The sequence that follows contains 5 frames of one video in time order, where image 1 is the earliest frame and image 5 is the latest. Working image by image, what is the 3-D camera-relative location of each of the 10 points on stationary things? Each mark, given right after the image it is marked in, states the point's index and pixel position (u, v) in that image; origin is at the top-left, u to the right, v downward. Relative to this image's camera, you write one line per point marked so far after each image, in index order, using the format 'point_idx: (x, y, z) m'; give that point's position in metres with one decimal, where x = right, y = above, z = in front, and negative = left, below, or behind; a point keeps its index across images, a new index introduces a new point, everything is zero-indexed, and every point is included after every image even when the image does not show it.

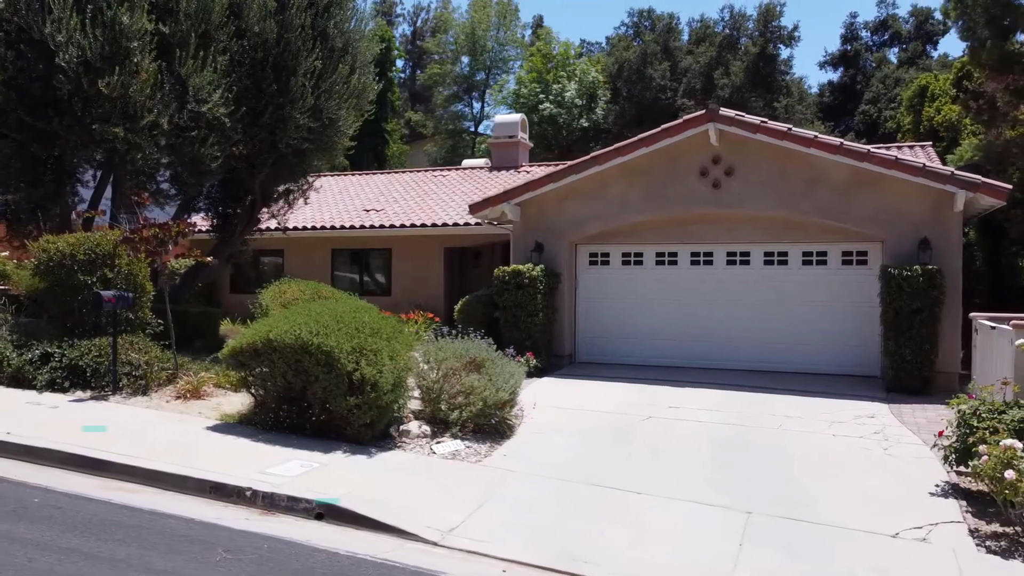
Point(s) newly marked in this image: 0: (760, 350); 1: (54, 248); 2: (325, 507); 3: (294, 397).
0: (+4.1, -1.0, +13.4) m
1: (-5.7, +0.5, +10.5) m
2: (-1.5, -1.8, +6.6) m
3: (-2.2, -1.1, +8.5) m
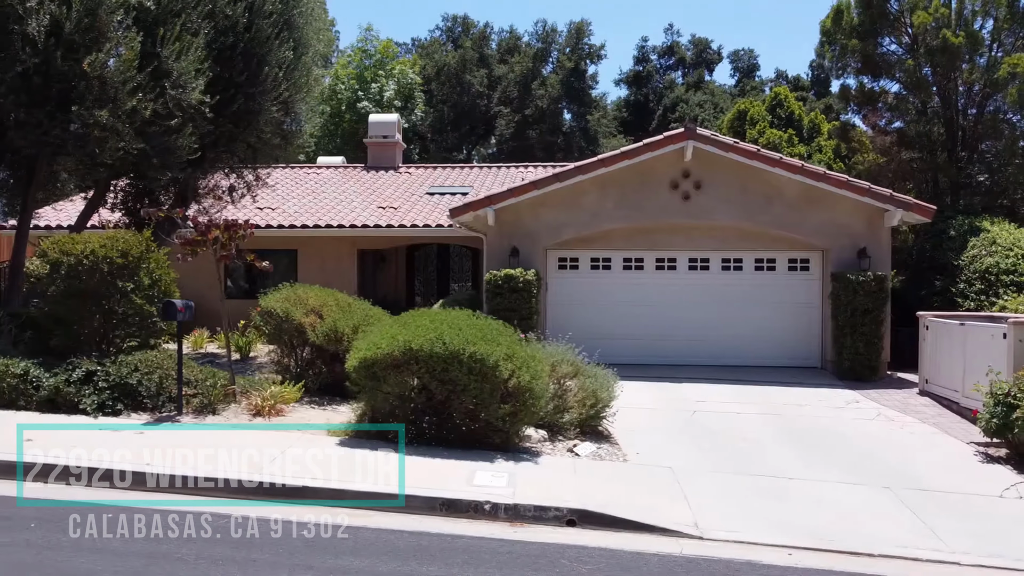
0: (+3.8, -1.1, +14.9) m
1: (-4.7, +0.4, +9.1) m
2: (+0.5, -1.8, +6.6) m
3: (-0.8, -1.2, +8.3) m
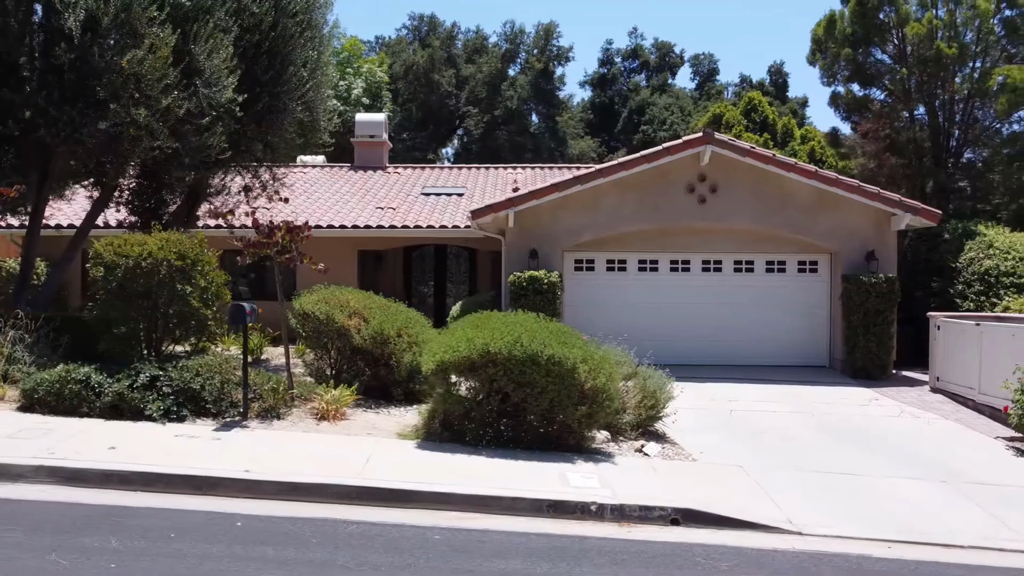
0: (+4.1, -1.1, +15.2) m
1: (-4.0, +0.4, +8.9) m
2: (+1.4, -1.9, +6.8) m
3: (0.0, -1.2, +8.4) m
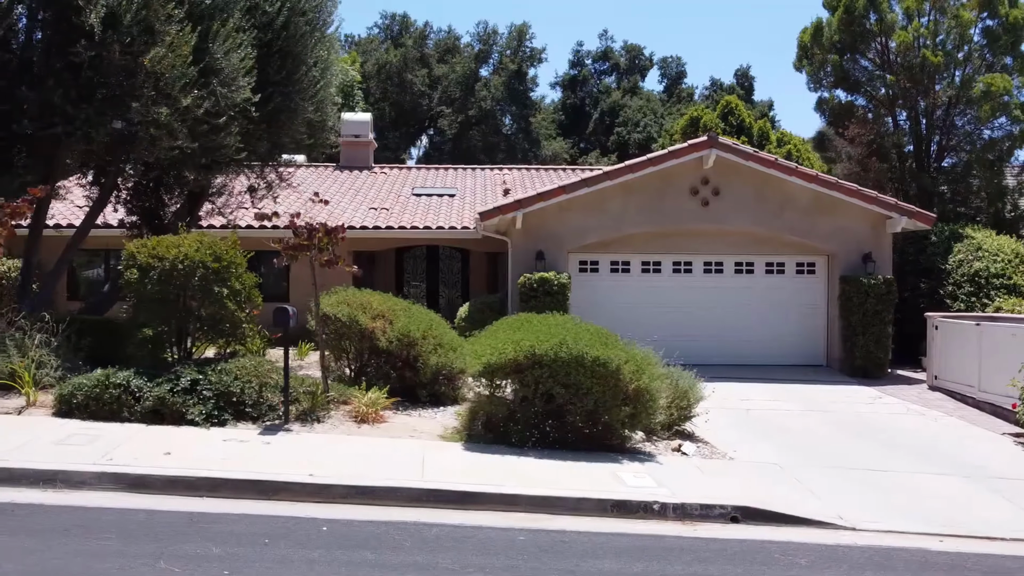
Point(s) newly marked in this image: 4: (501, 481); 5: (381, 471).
0: (+4.2, -1.1, +15.5) m
1: (-3.6, +0.3, +8.8) m
2: (+2.0, -1.9, +6.9) m
3: (+0.5, -1.3, +8.4) m
4: (-0.1, -1.7, +7.2) m
5: (-1.1, -1.6, +7.2) m
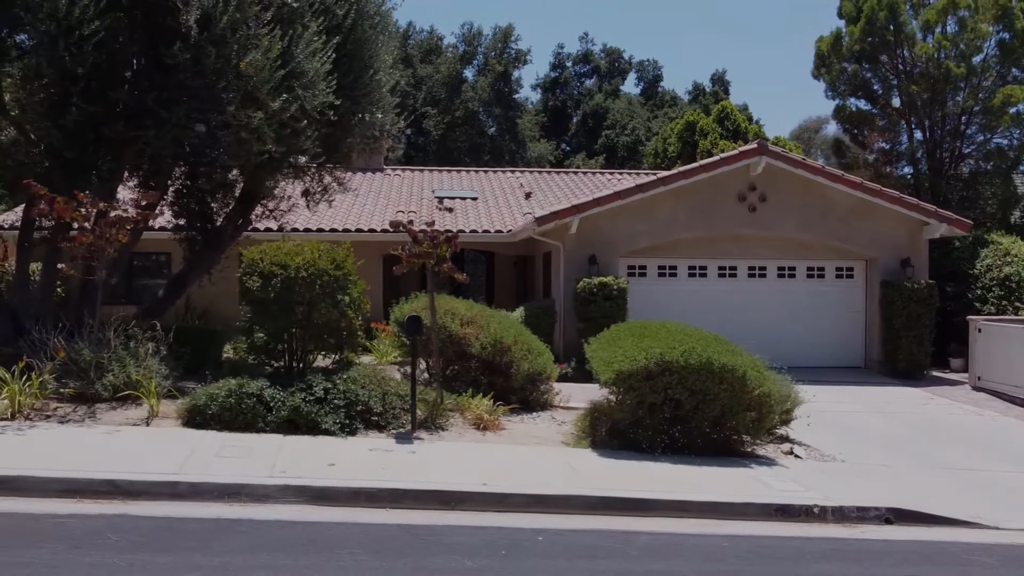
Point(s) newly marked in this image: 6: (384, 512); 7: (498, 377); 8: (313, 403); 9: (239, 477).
0: (+5.1, -1.2, +15.9) m
1: (-2.2, +0.3, +8.7) m
2: (+3.4, -2.0, +7.2) m
3: (+1.8, -1.3, +8.6) m
4: (+1.3, -1.8, +7.3) m
5: (+0.3, -1.7, +7.2) m
6: (-1.0, -1.7, +6.3) m
7: (-0.2, -1.2, +10.8) m
8: (-2.0, -1.1, +8.2) m
9: (-2.2, -1.5, +6.5) m
